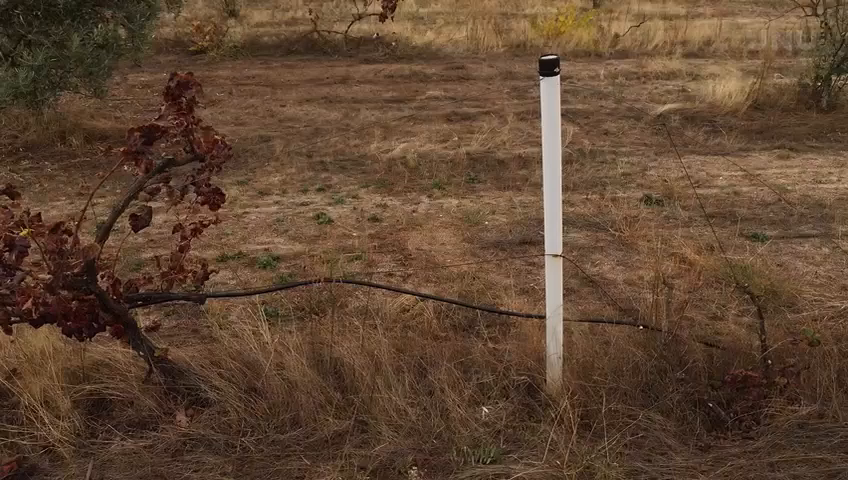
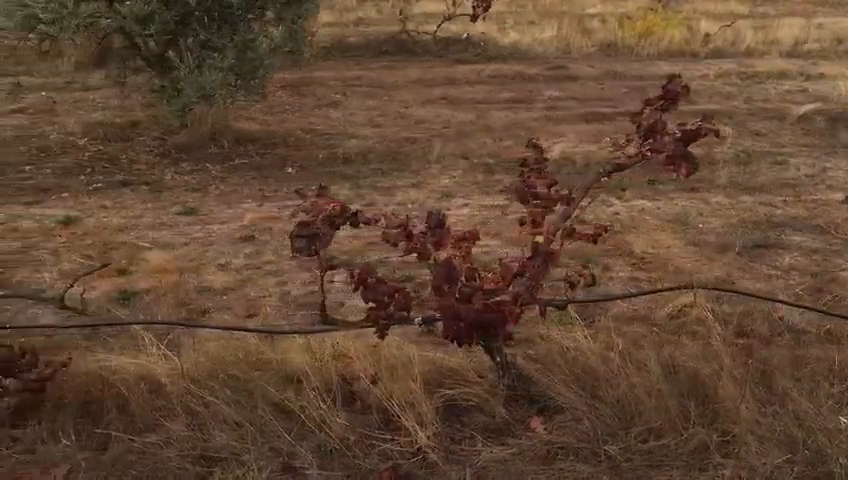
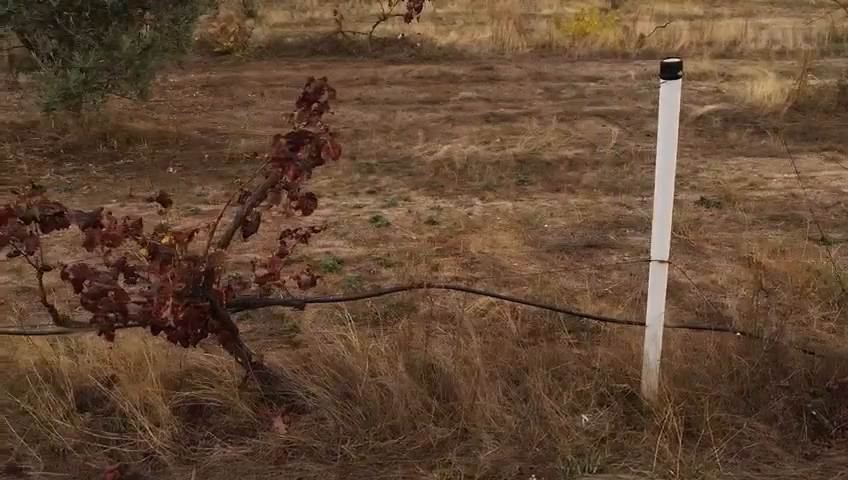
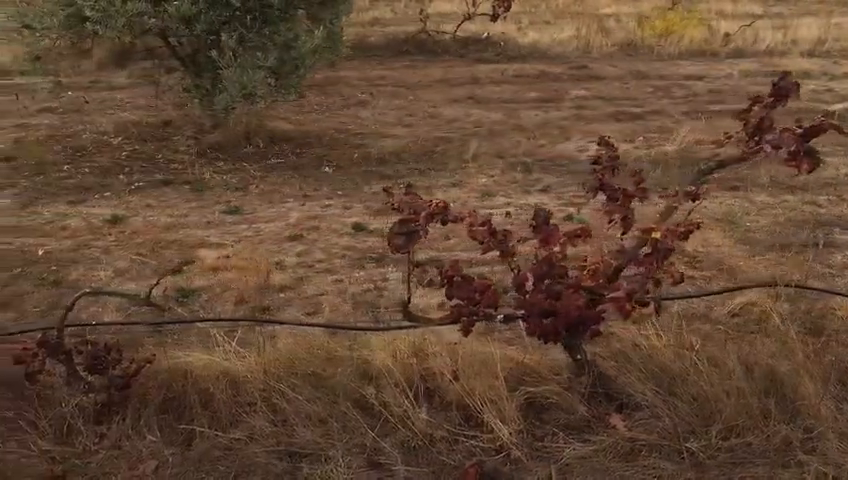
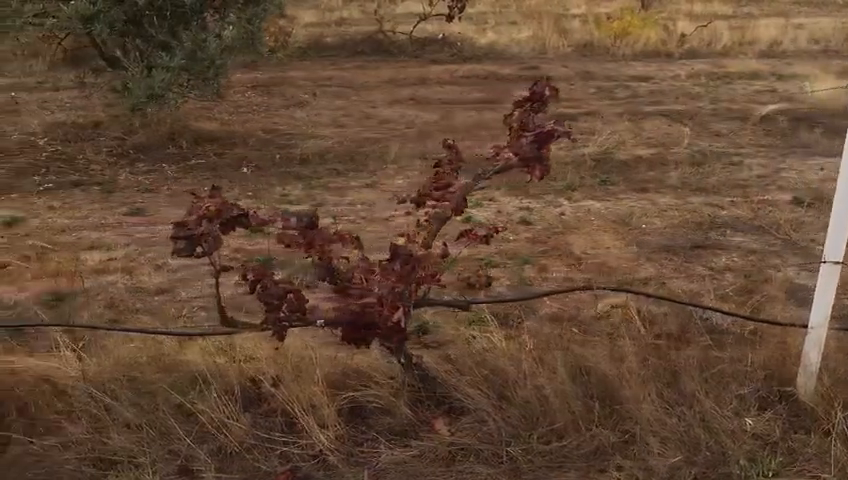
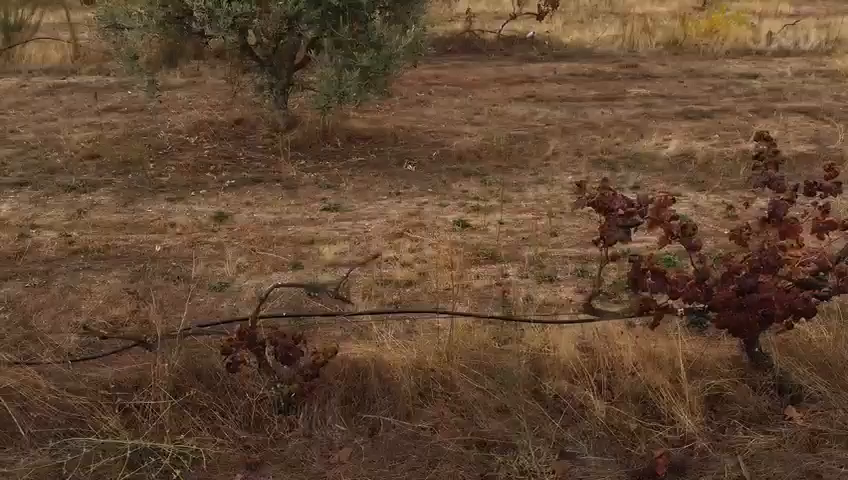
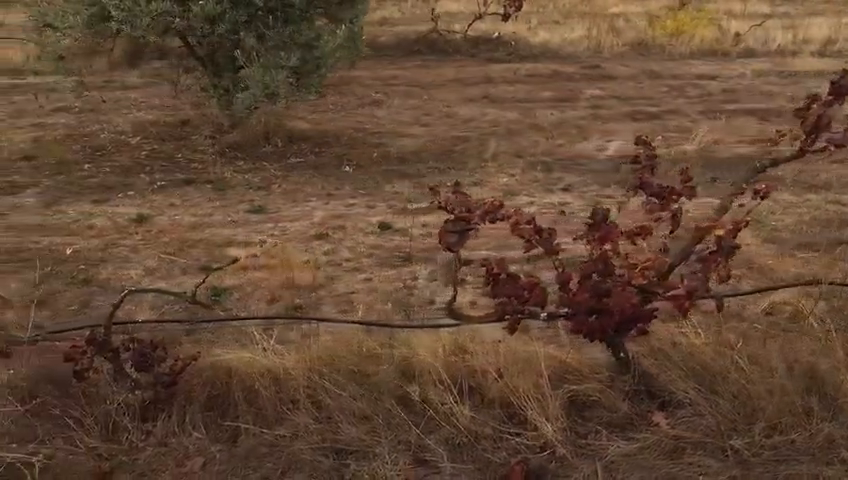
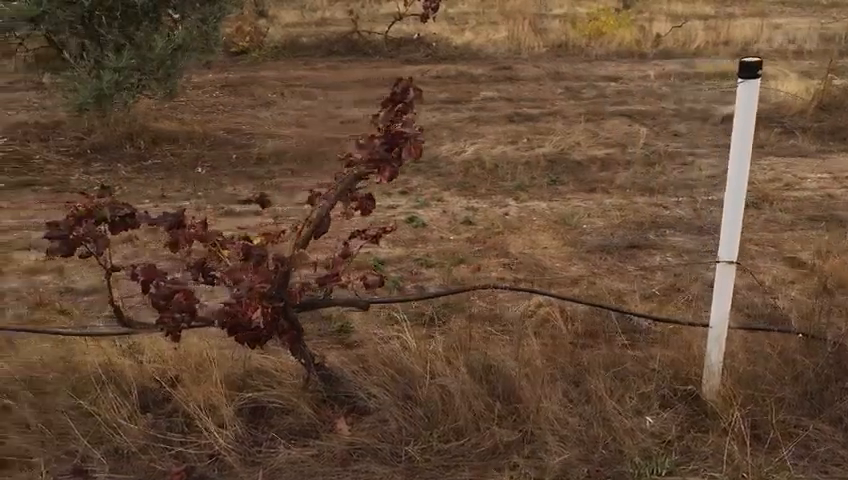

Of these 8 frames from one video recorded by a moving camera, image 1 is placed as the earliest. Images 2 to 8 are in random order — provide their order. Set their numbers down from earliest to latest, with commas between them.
3, 8, 5, 2, 4, 7, 6
